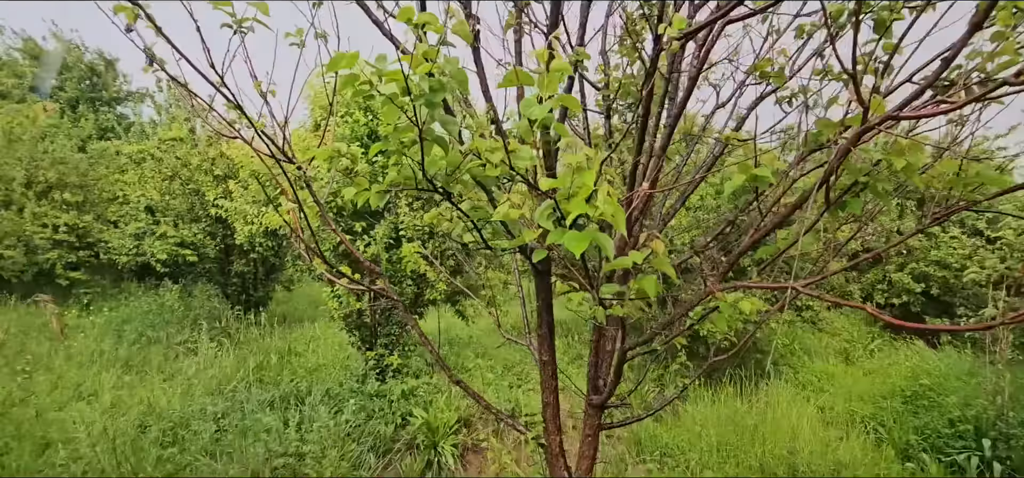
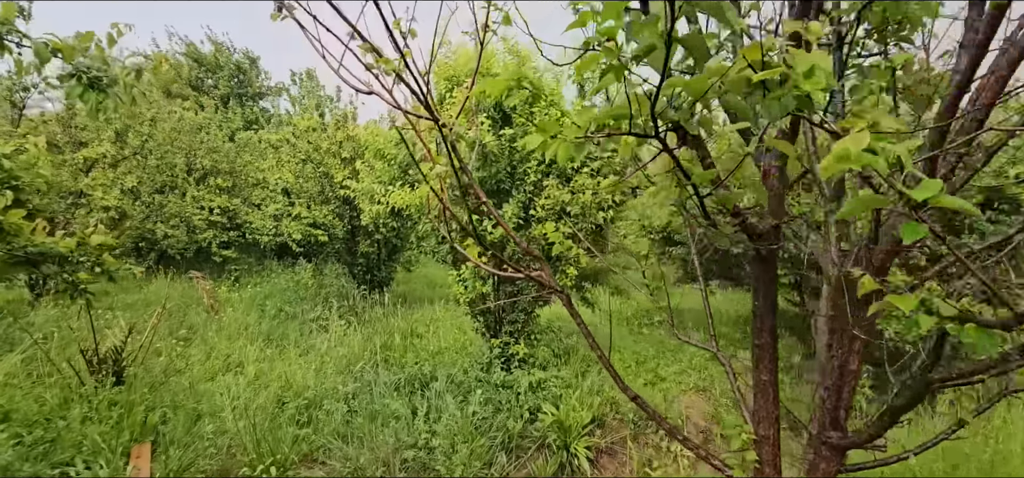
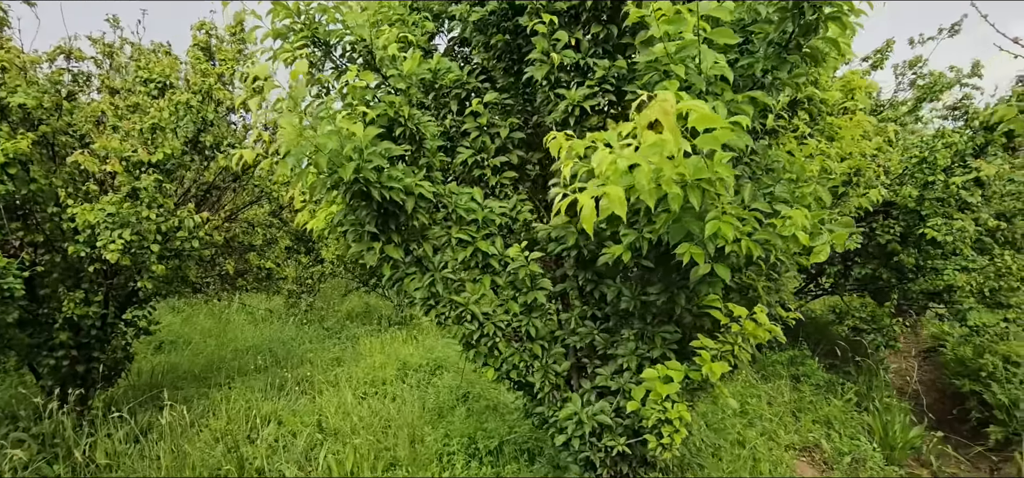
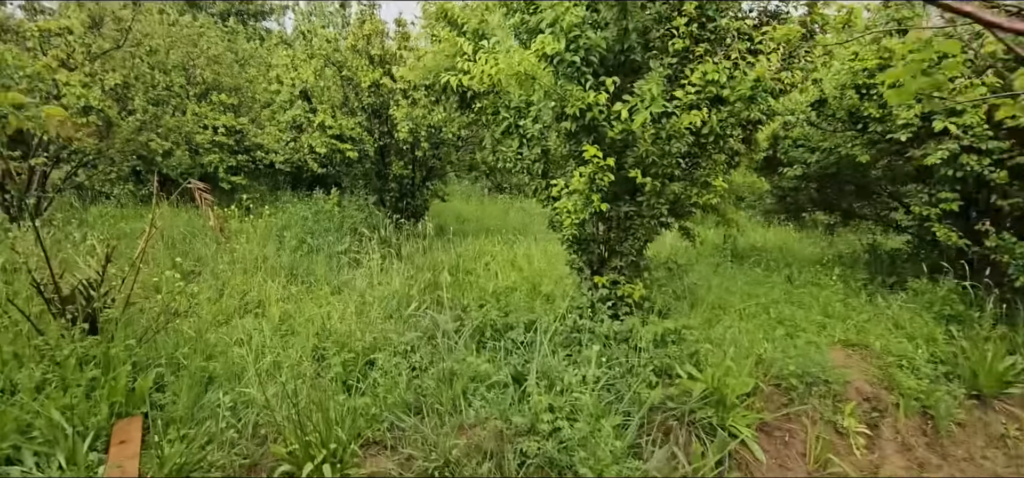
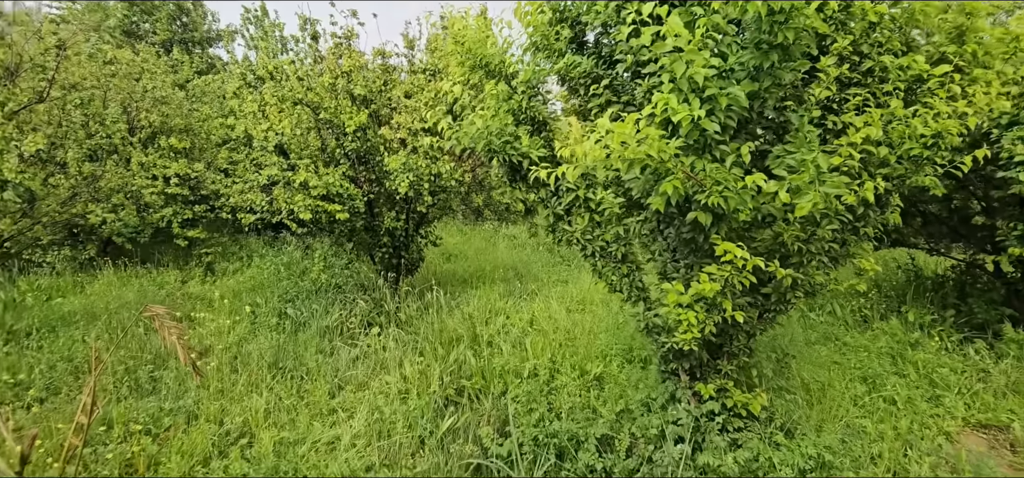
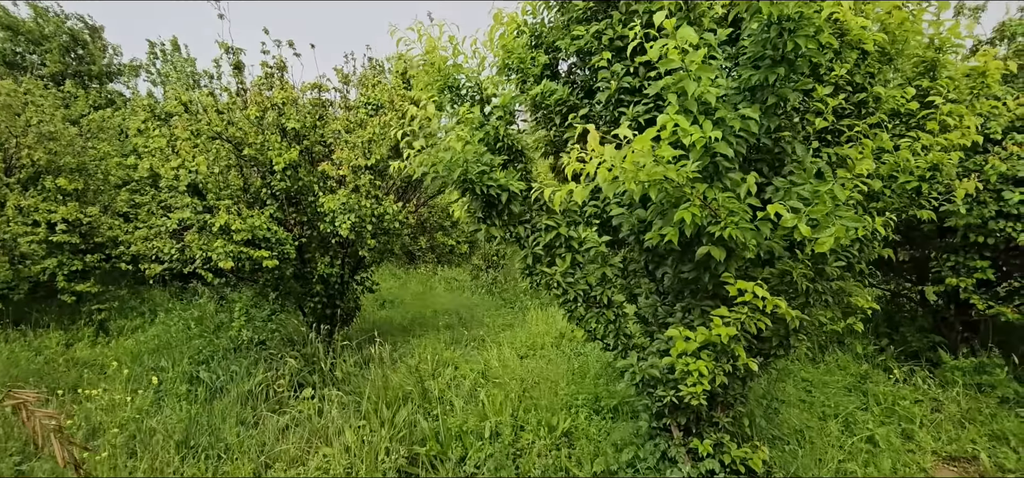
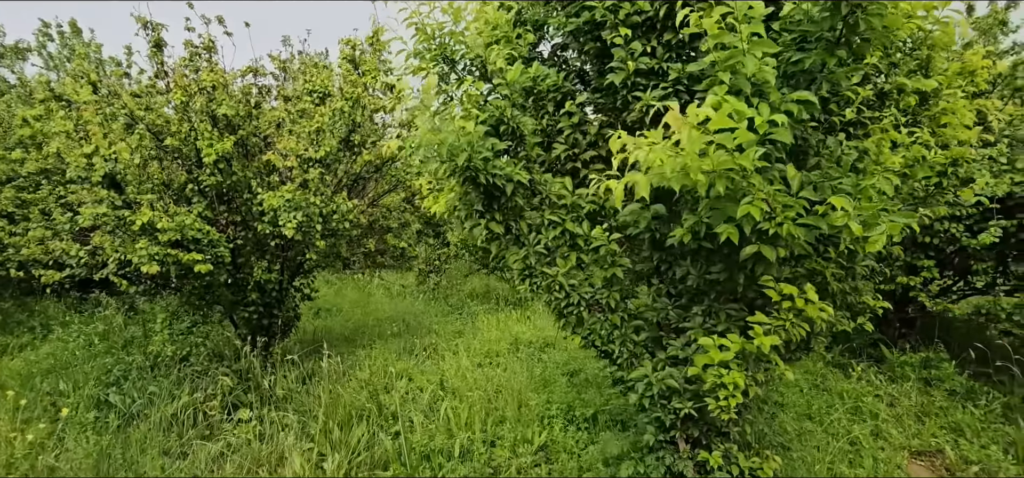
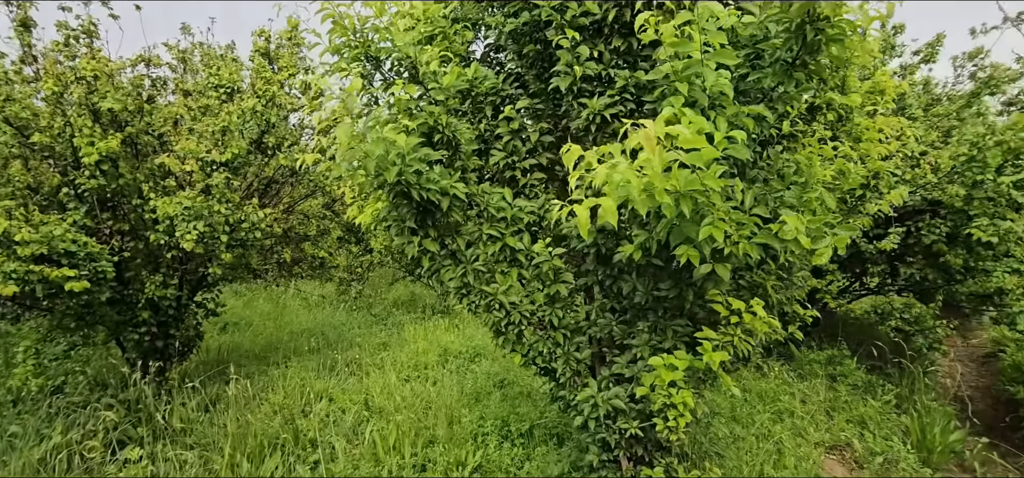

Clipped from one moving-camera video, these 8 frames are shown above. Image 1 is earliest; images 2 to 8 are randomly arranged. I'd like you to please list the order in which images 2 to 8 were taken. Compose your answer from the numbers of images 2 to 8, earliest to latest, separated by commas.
2, 4, 5, 6, 7, 8, 3
